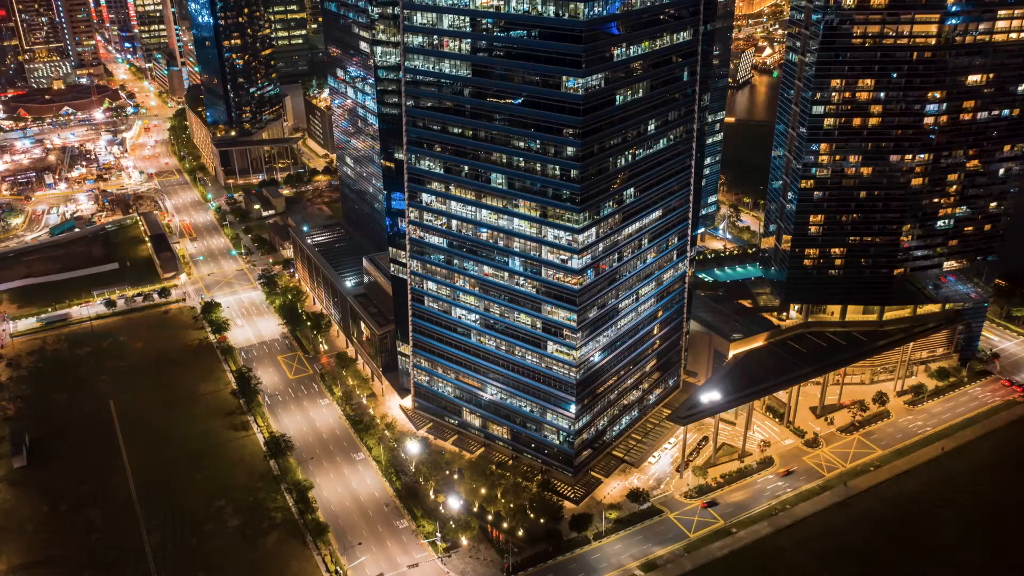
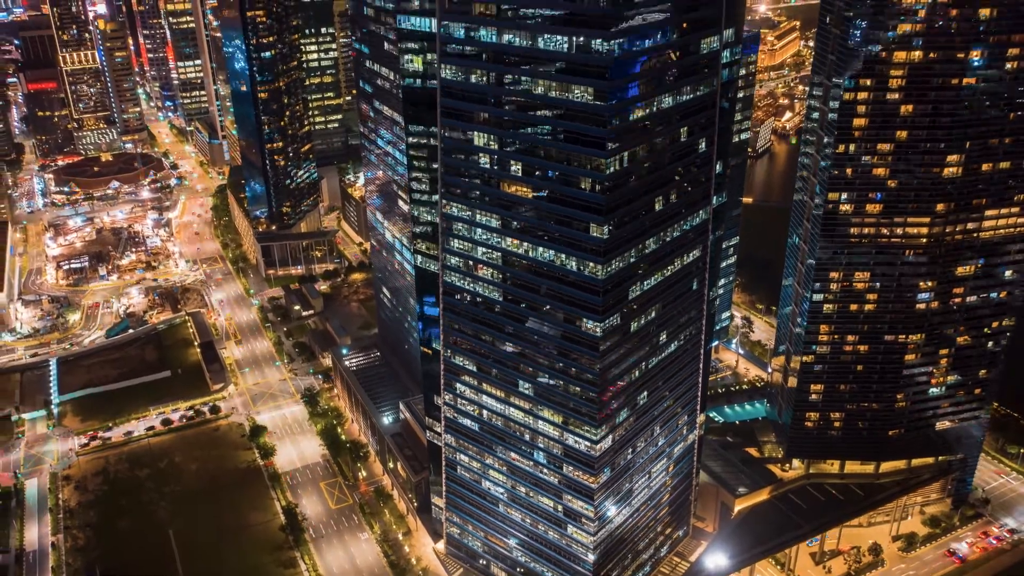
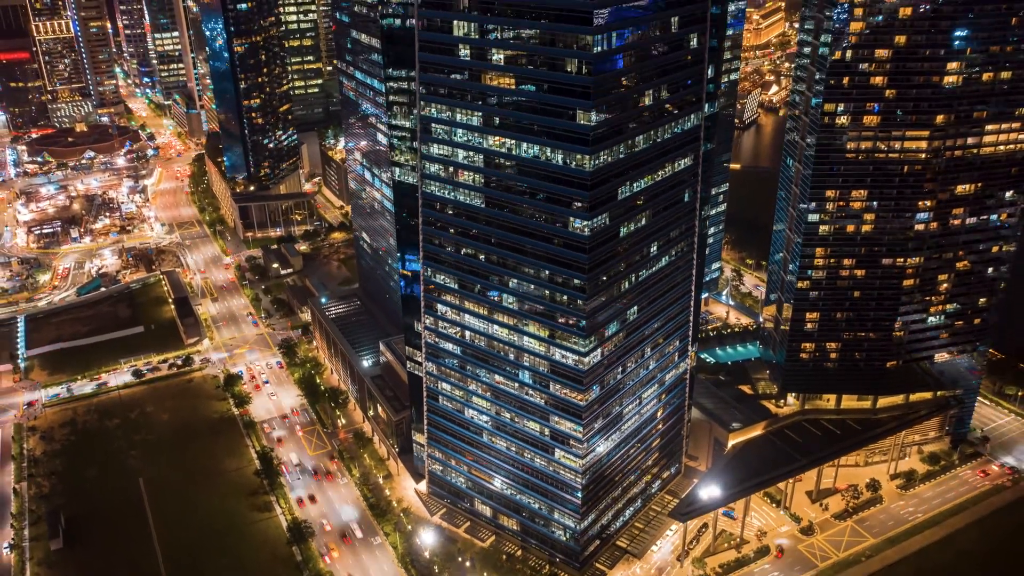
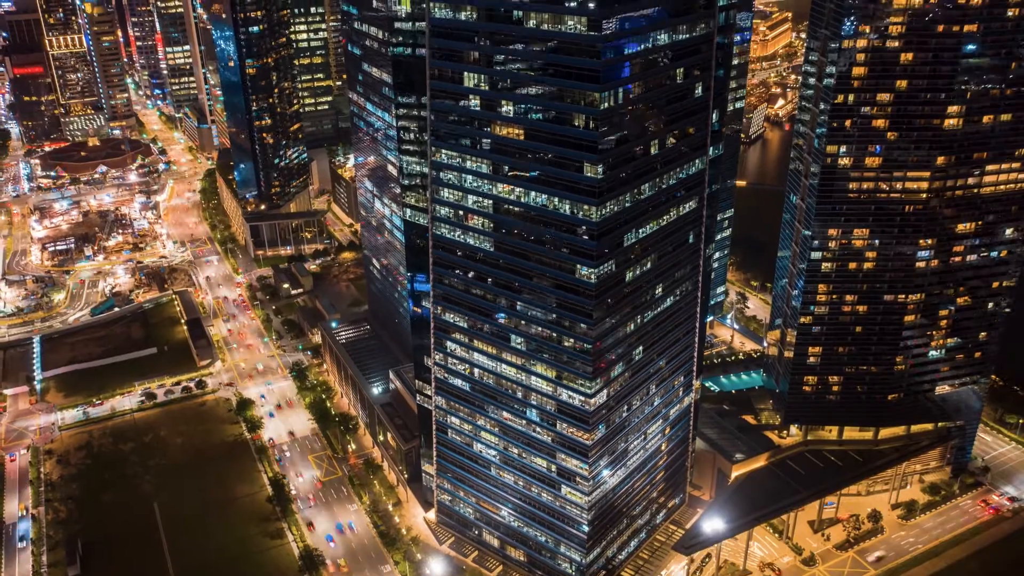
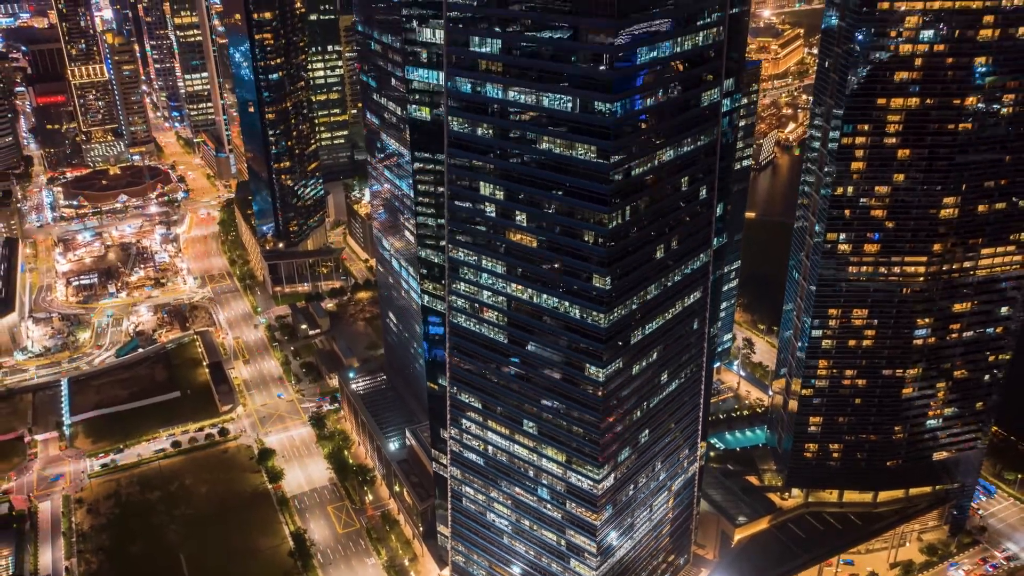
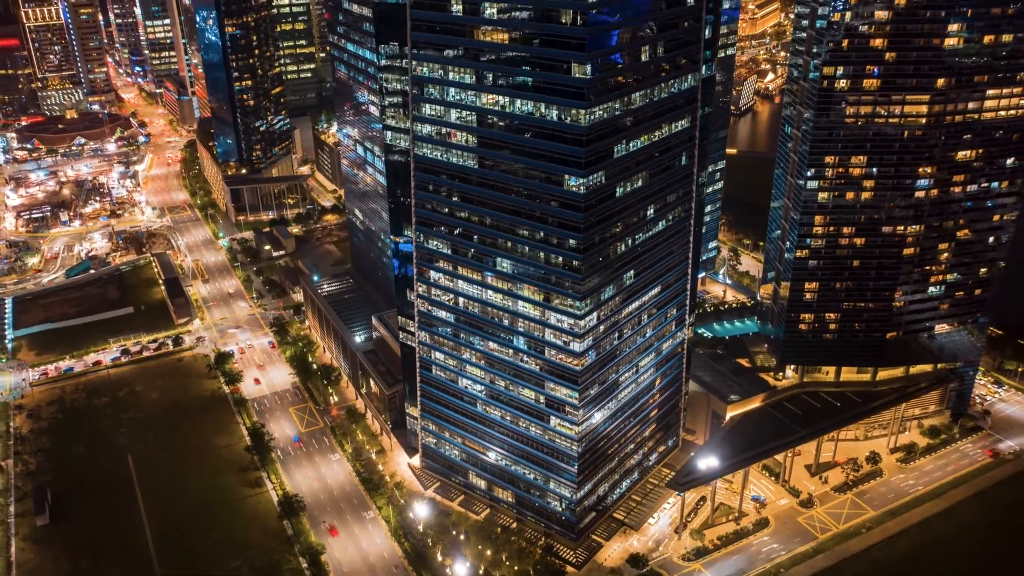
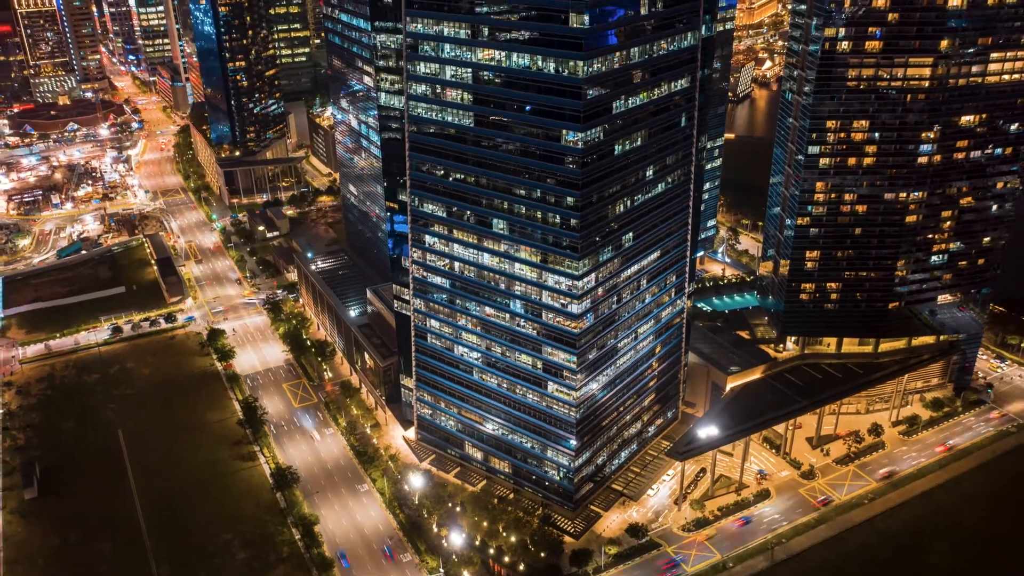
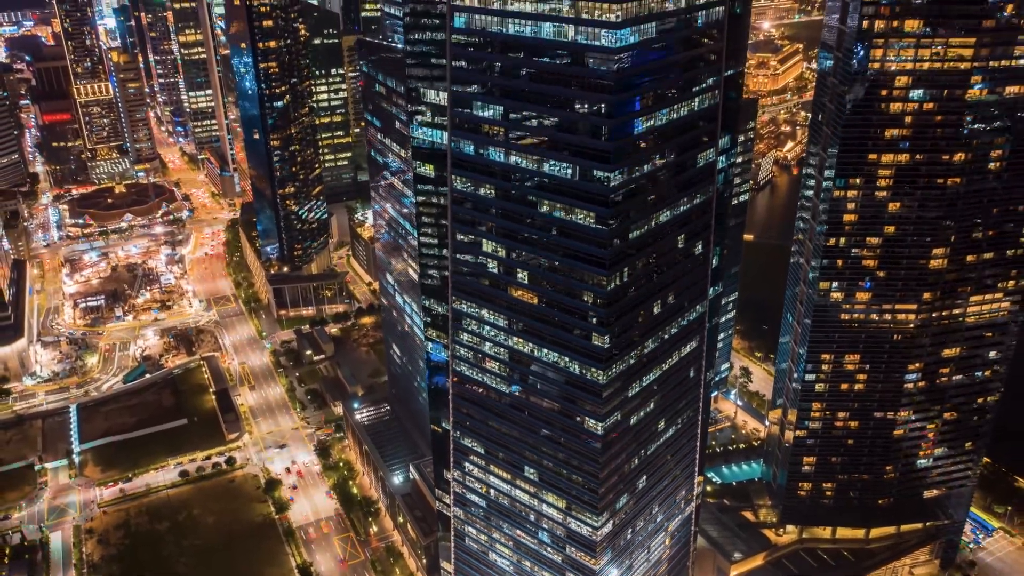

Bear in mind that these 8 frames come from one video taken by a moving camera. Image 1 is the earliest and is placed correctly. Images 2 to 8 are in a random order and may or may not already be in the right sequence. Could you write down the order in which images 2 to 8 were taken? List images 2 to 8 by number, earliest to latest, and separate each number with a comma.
7, 6, 3, 4, 2, 5, 8
